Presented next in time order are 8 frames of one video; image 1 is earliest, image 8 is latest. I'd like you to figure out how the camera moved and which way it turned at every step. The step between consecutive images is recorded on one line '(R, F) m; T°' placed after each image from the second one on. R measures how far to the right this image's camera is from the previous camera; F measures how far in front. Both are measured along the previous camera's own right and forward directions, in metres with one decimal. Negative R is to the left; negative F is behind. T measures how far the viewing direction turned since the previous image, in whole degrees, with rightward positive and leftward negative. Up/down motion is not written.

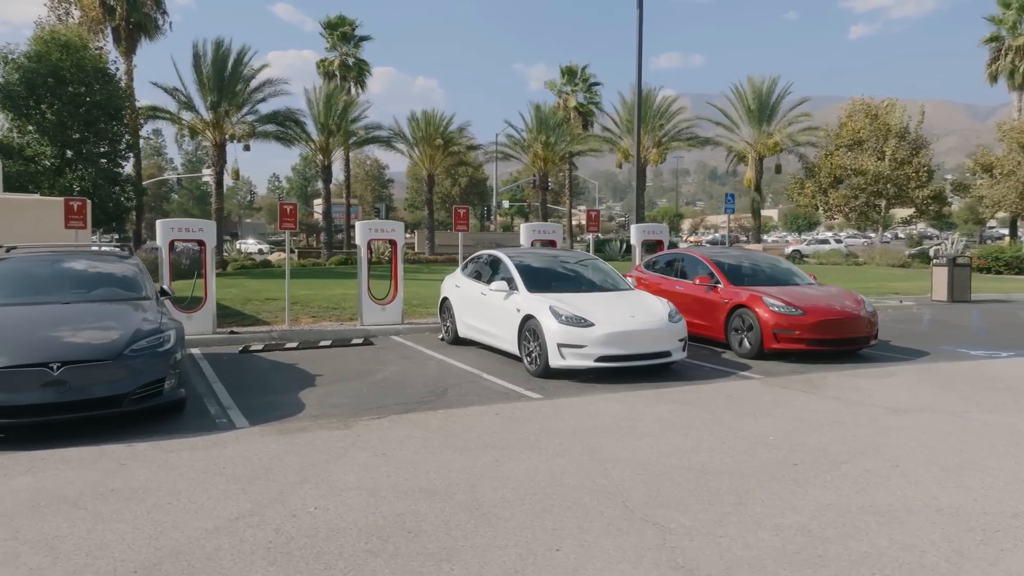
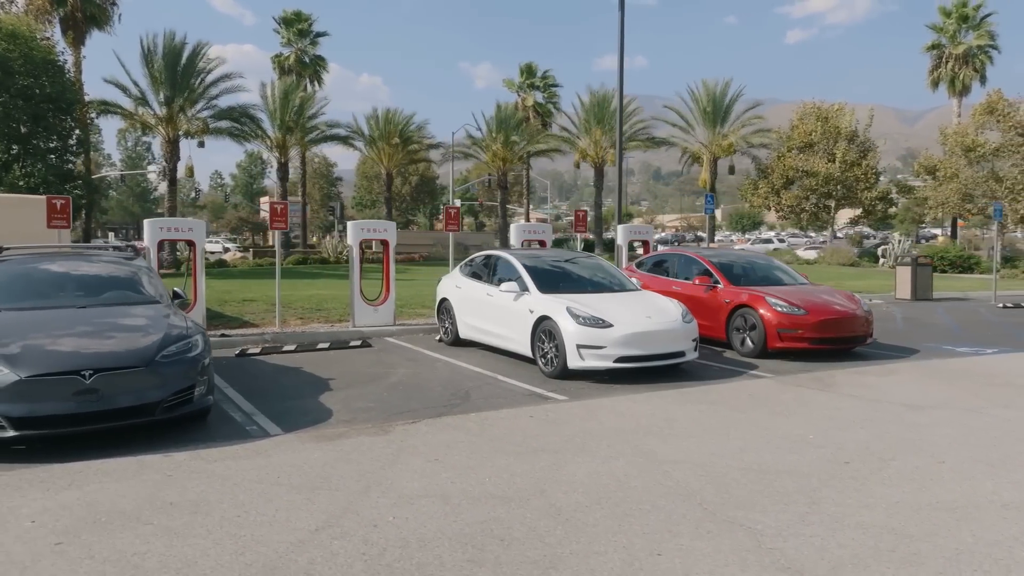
(-0.8, +0.1) m; +4°
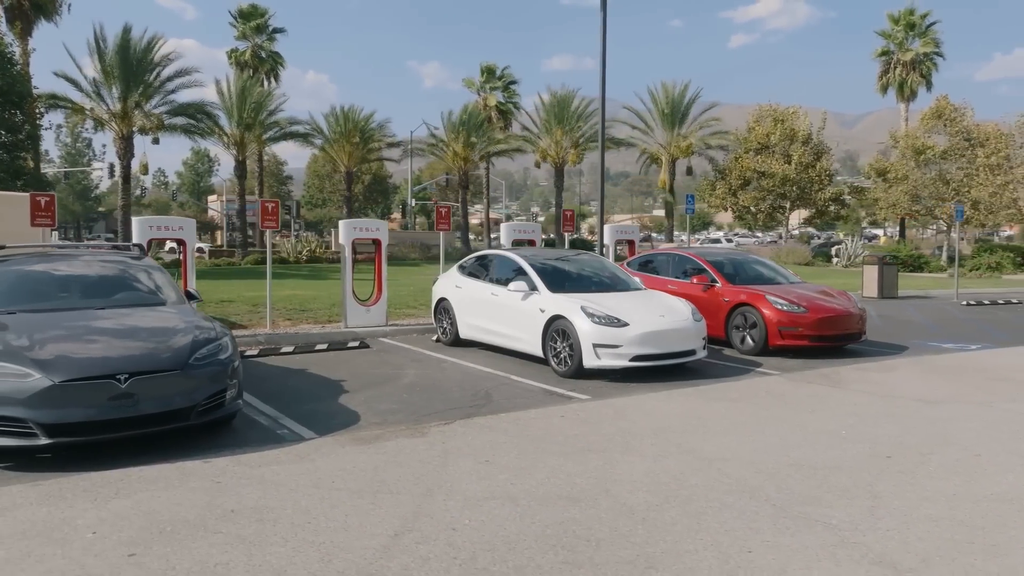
(-0.7, +0.1) m; +4°
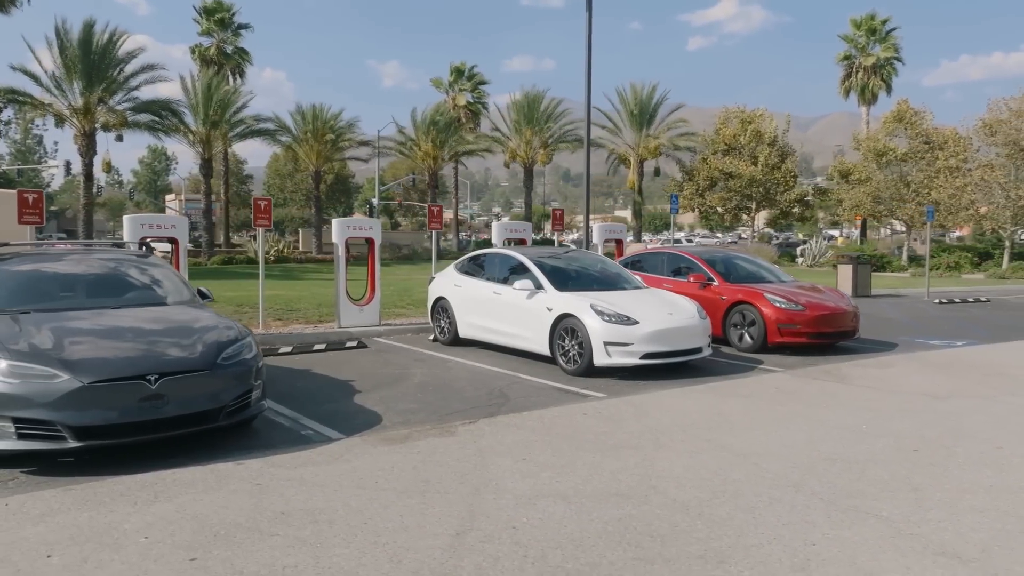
(-0.6, 0.0) m; +3°
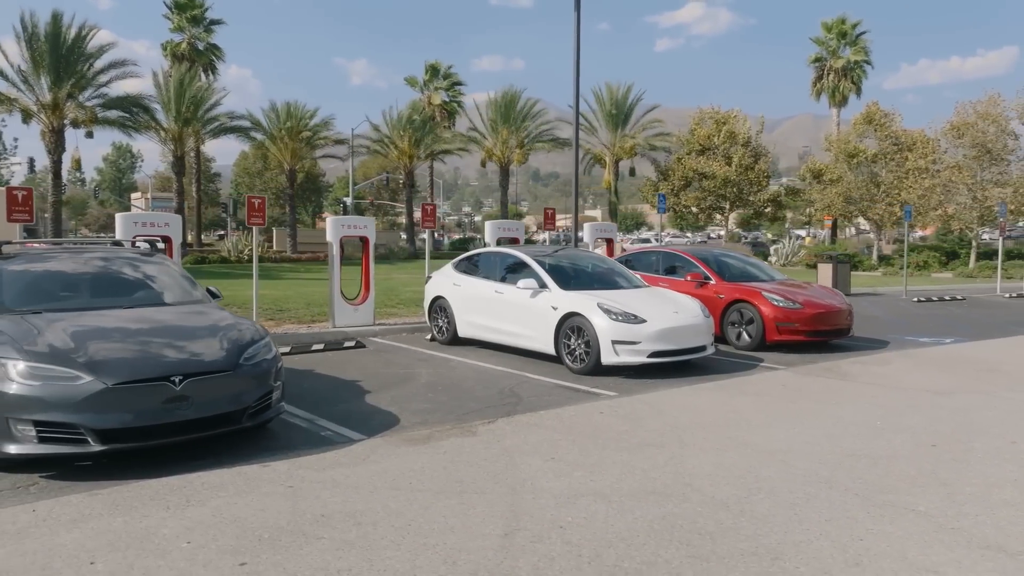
(-0.4, 0.0) m; +2°
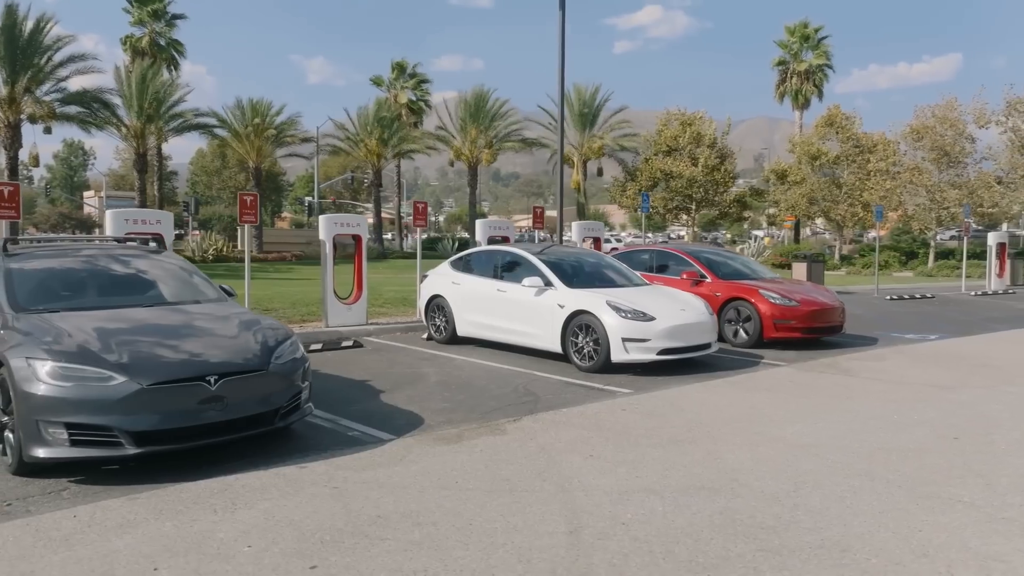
(-0.6, +0.1) m; +3°
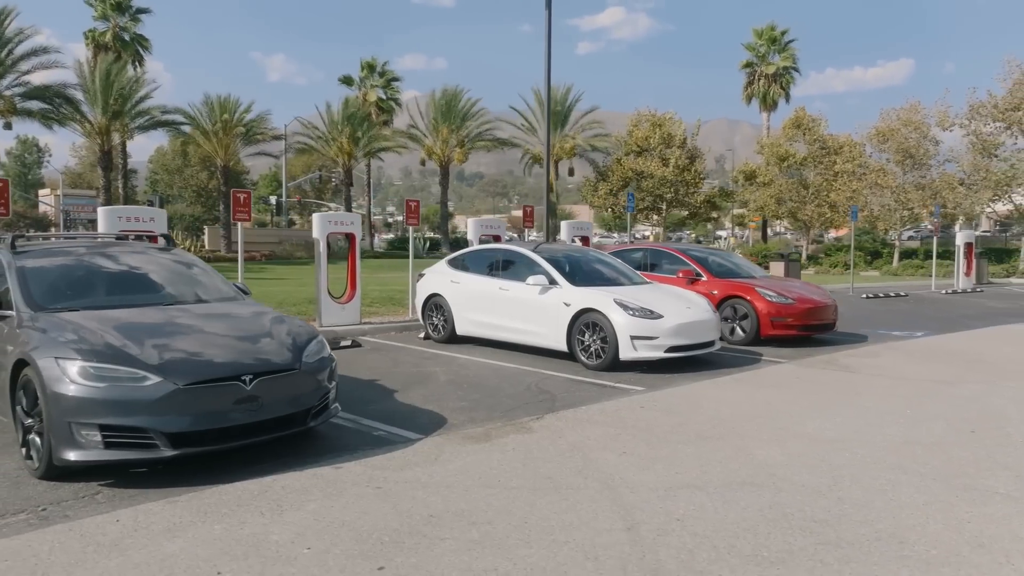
(-0.5, 0.0) m; +3°
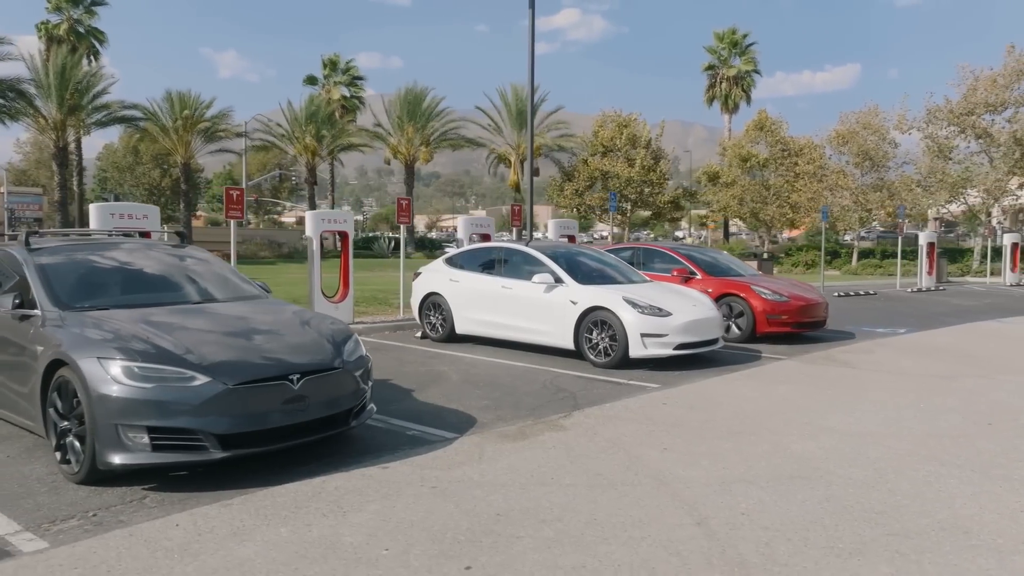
(-0.6, 0.0) m; +3°
